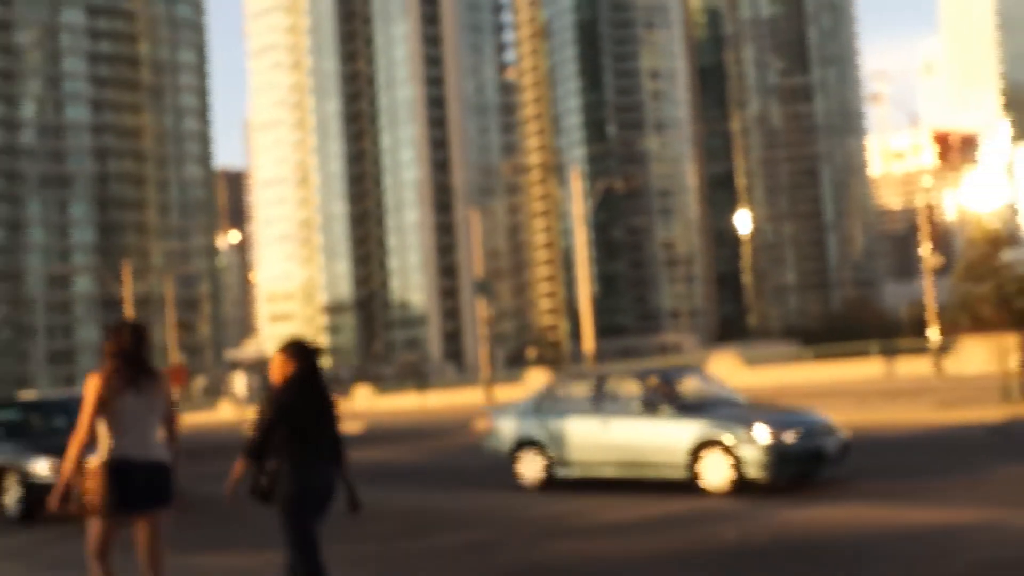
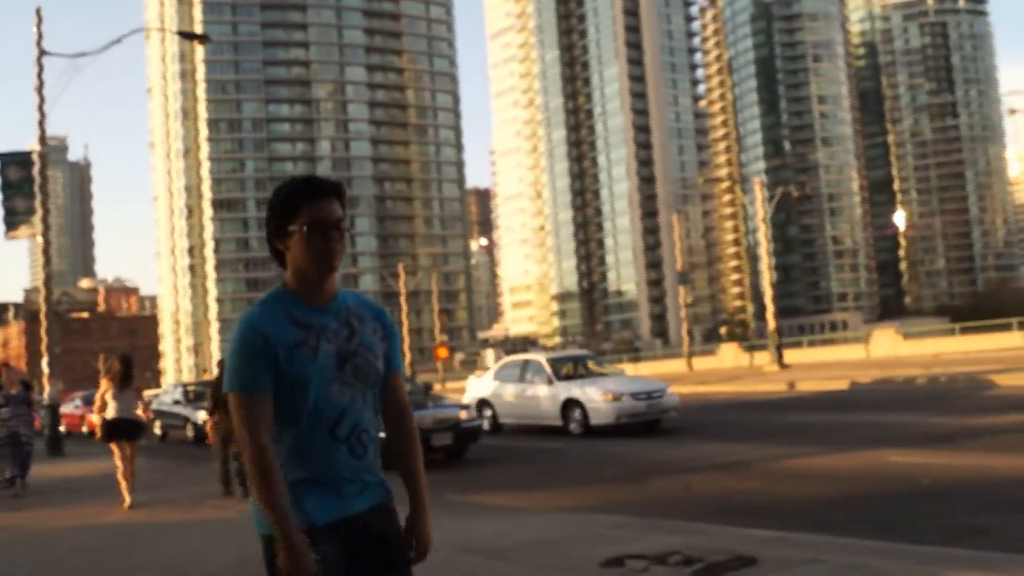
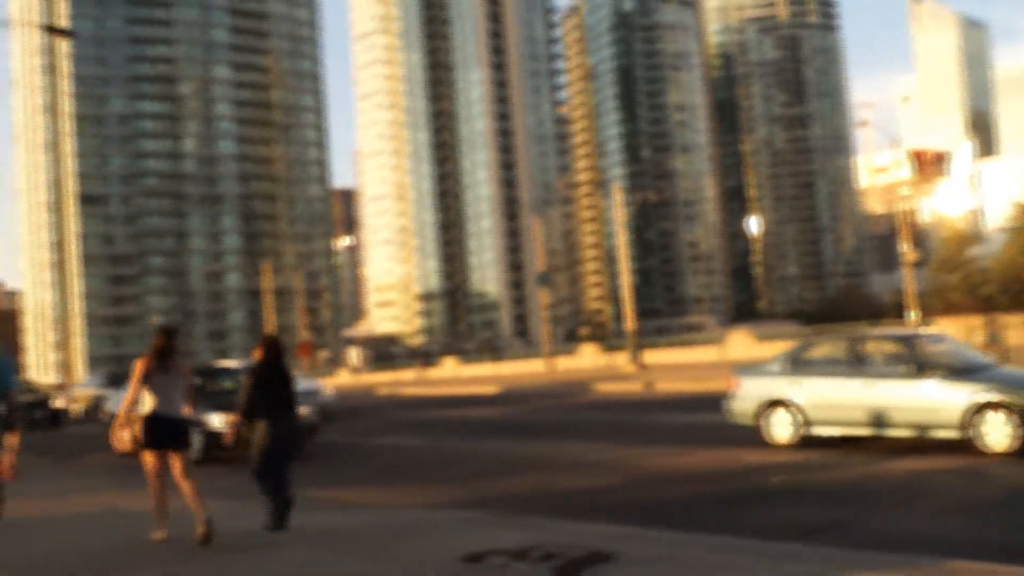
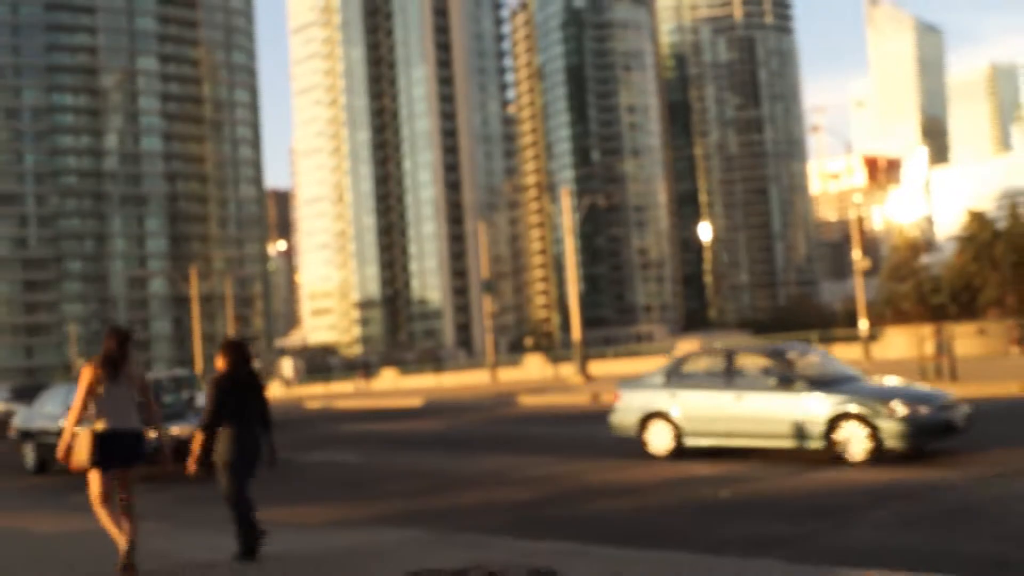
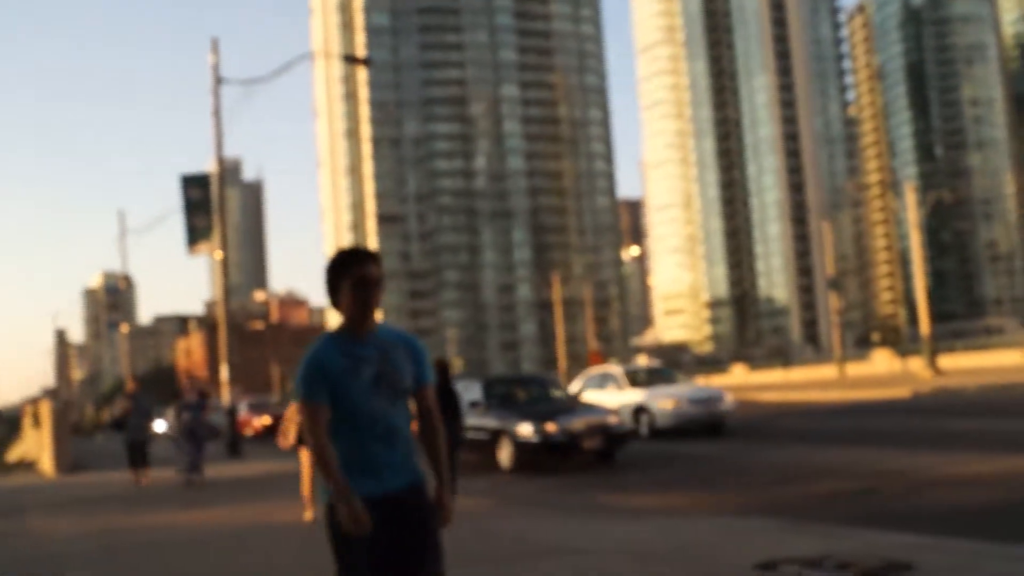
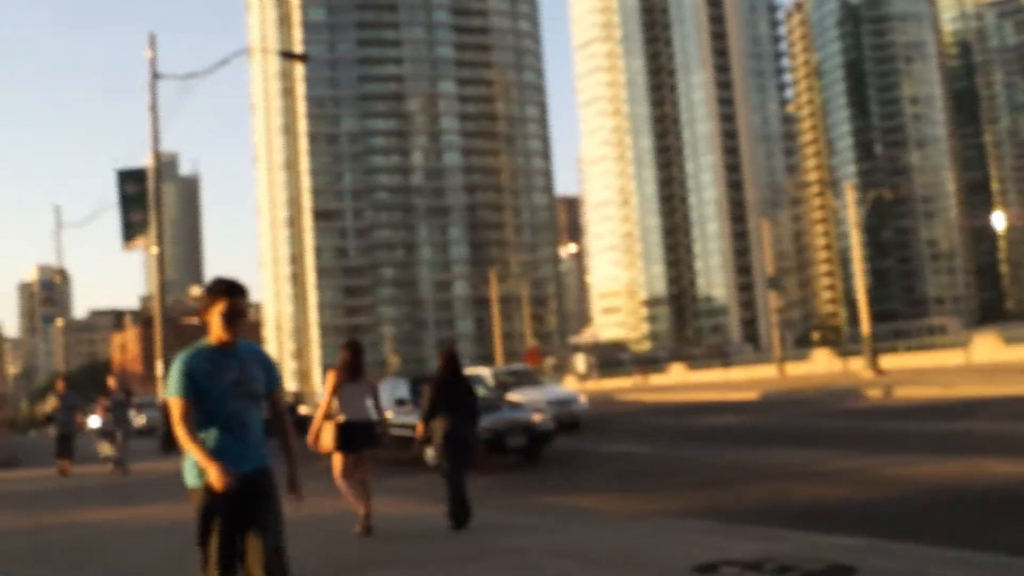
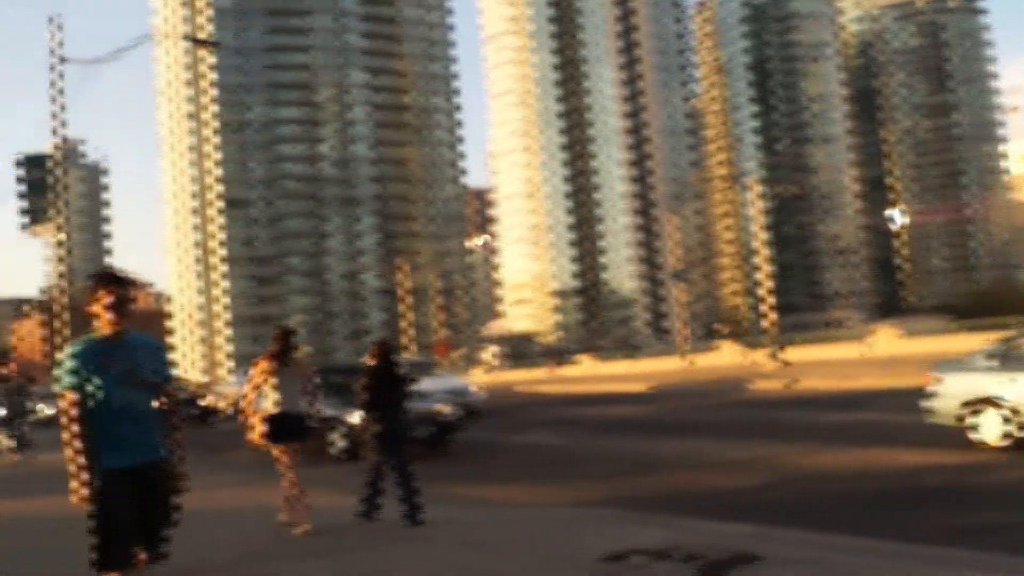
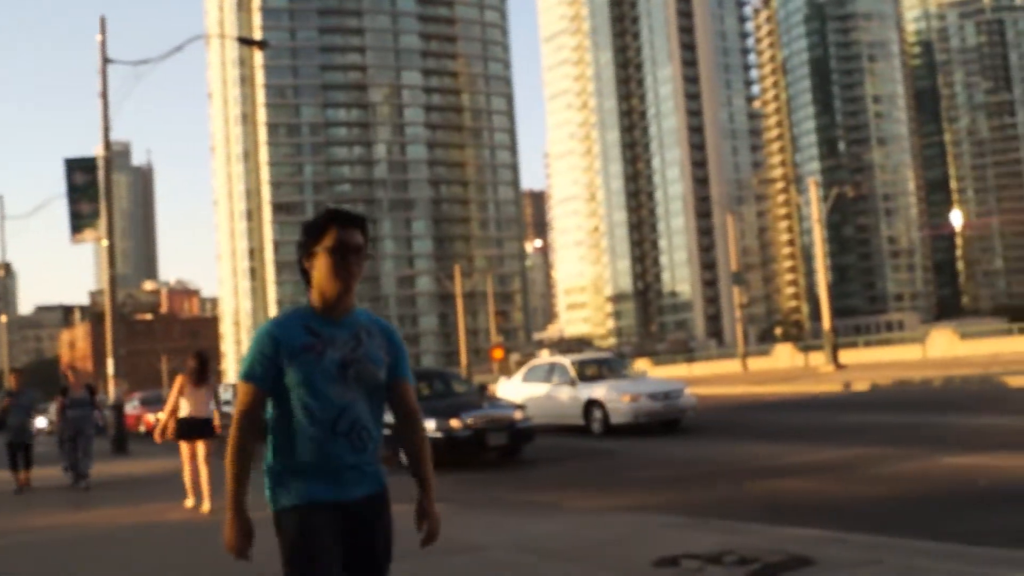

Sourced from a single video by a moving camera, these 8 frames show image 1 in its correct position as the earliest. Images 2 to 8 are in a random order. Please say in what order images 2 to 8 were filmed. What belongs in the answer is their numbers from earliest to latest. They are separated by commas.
4, 3, 7, 6, 5, 8, 2
